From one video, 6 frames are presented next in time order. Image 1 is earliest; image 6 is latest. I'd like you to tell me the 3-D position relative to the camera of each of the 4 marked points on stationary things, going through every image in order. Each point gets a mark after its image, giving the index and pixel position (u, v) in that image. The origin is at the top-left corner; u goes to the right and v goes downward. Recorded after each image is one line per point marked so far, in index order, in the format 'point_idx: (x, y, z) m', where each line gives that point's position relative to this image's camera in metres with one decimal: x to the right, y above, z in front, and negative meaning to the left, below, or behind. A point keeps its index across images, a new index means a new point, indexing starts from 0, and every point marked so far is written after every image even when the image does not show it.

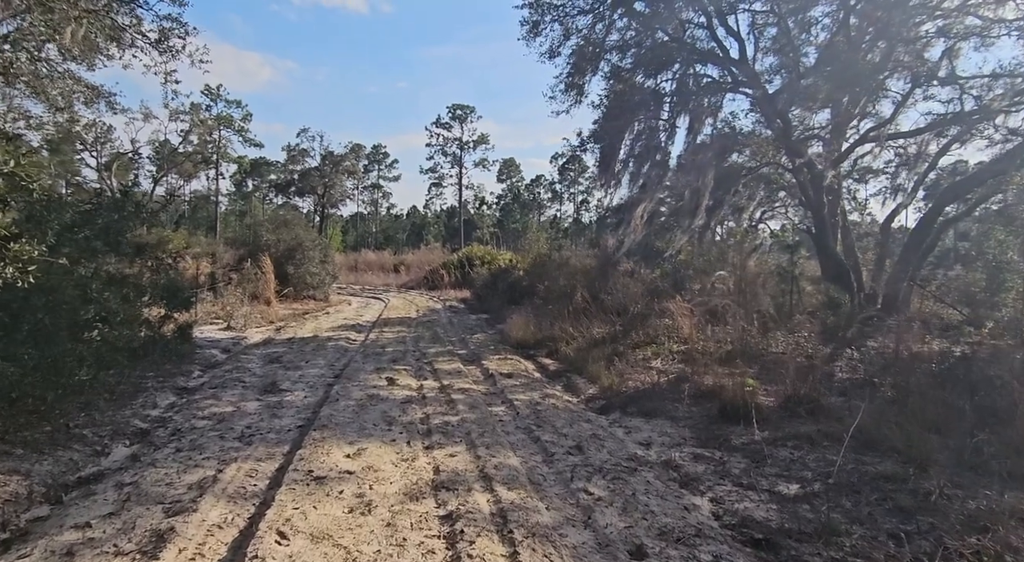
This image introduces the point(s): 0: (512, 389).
0: (0.0, -1.1, +5.8) m
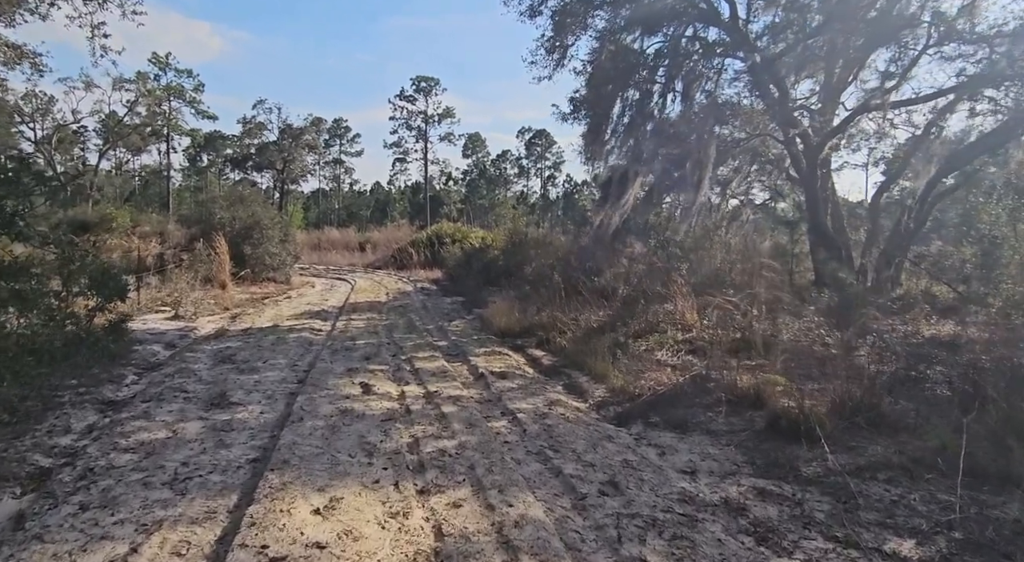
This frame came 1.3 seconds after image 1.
0: (0.0, -0.9, +5.0) m
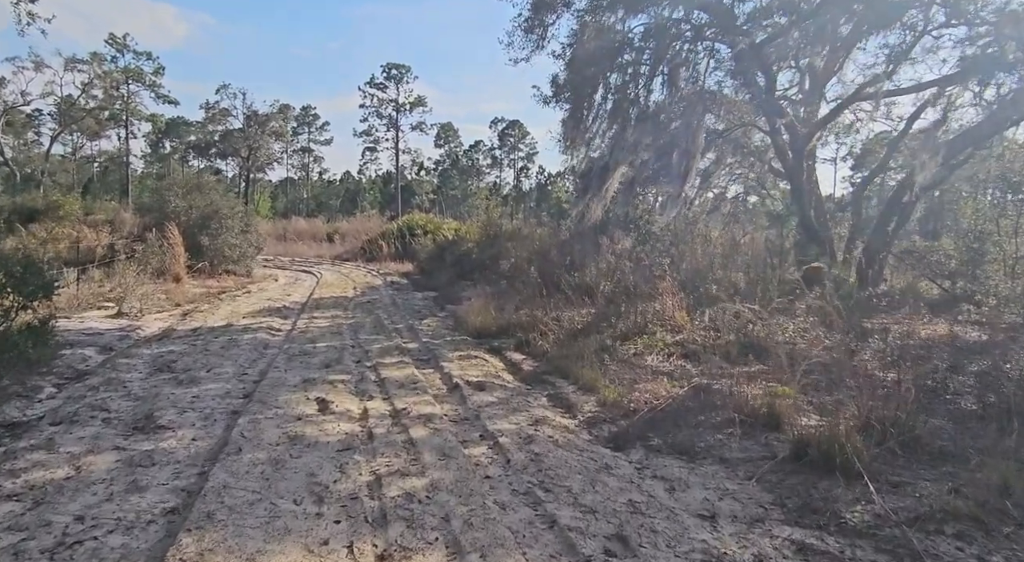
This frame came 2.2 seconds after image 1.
0: (-0.2, -1.0, +4.4) m
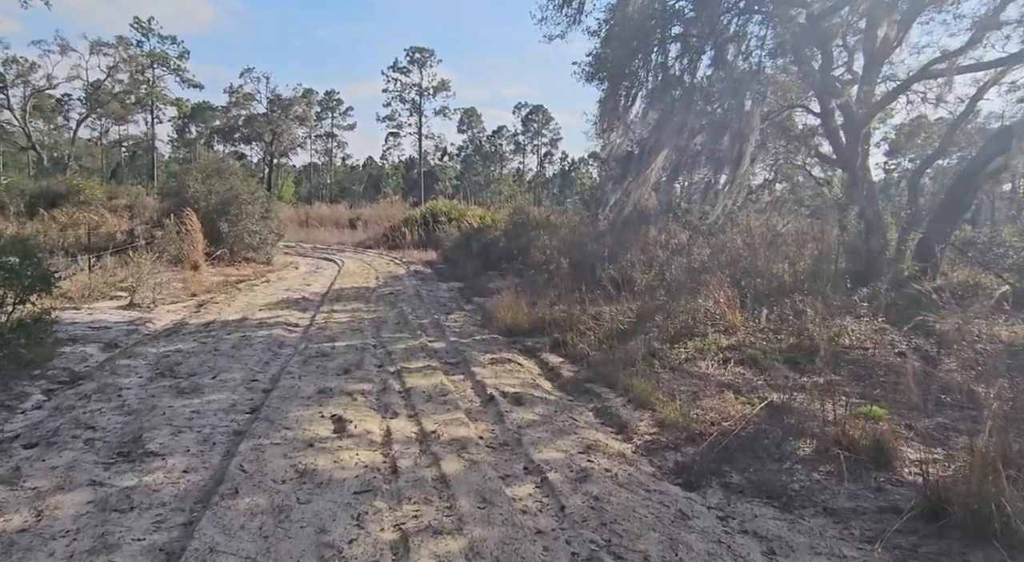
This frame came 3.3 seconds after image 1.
0: (+0.1, -1.0, +3.7) m
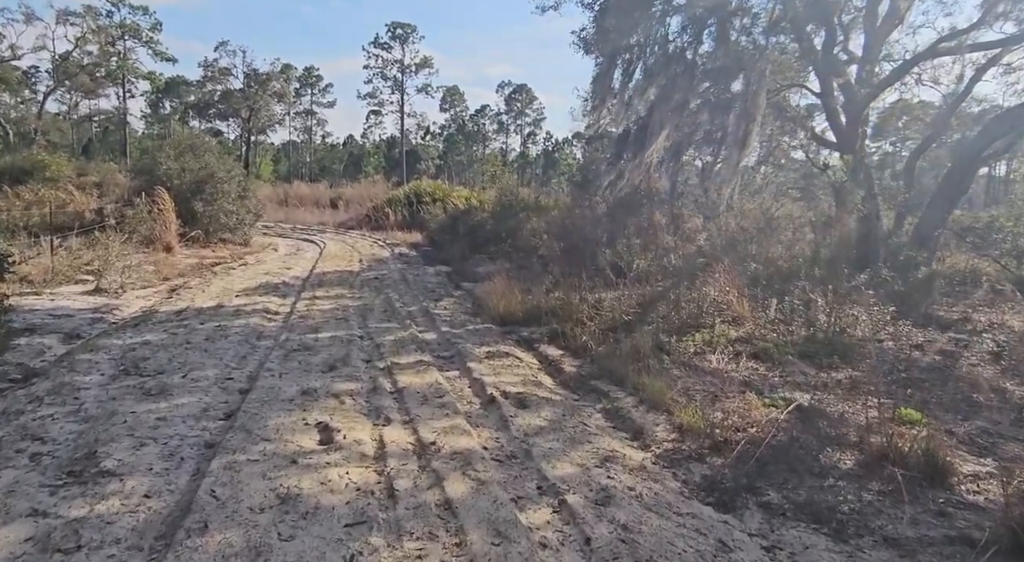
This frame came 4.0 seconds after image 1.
0: (+0.2, -0.9, +3.3) m
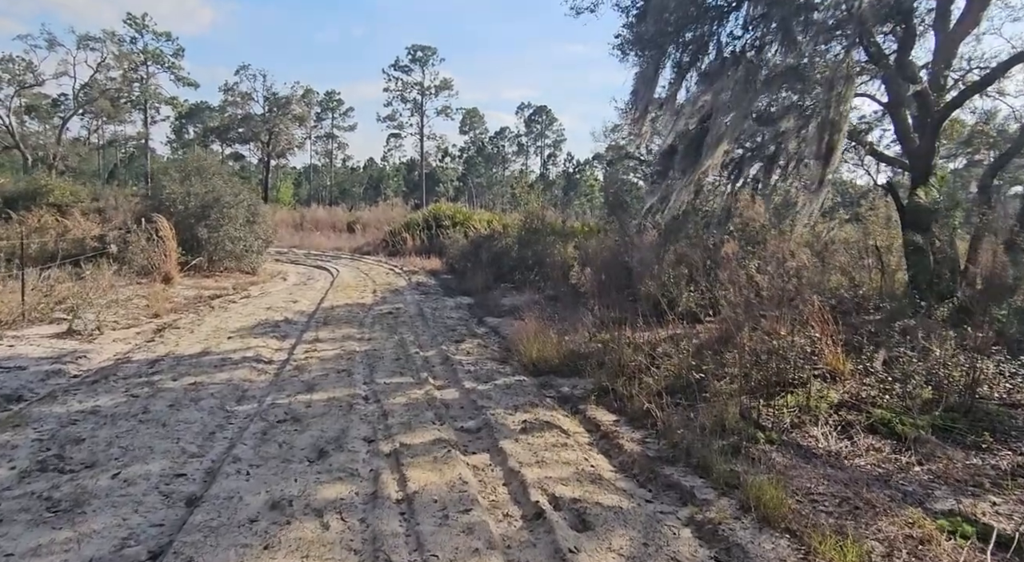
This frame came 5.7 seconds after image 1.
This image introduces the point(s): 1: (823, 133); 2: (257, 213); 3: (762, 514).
0: (+0.4, -1.2, +2.1) m
1: (+3.6, +1.8, +7.3) m
2: (-6.5, +1.7, +15.2) m
3: (+1.3, -1.2, +3.0) m
